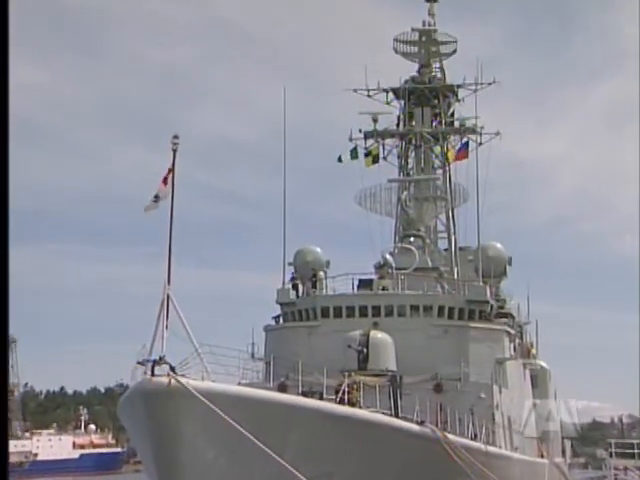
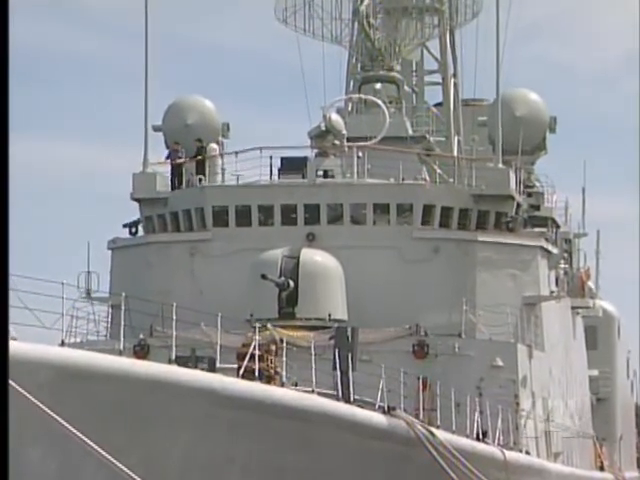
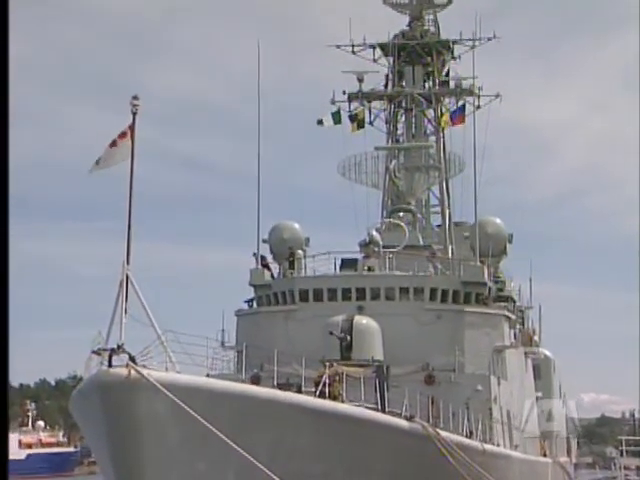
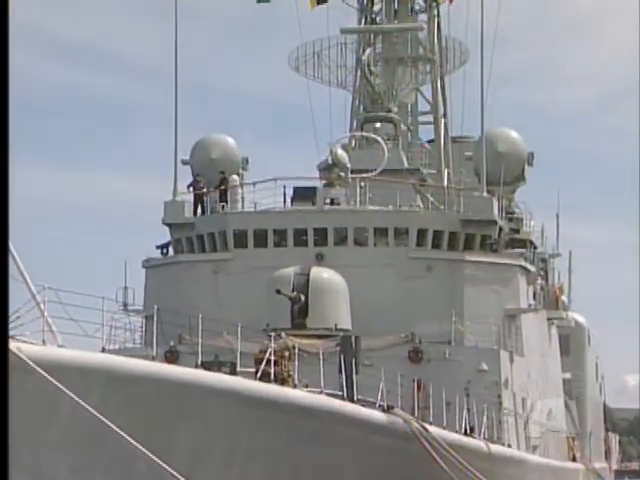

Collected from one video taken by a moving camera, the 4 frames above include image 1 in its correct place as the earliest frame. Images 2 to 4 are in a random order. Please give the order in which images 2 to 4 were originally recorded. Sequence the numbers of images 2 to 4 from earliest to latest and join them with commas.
3, 4, 2
